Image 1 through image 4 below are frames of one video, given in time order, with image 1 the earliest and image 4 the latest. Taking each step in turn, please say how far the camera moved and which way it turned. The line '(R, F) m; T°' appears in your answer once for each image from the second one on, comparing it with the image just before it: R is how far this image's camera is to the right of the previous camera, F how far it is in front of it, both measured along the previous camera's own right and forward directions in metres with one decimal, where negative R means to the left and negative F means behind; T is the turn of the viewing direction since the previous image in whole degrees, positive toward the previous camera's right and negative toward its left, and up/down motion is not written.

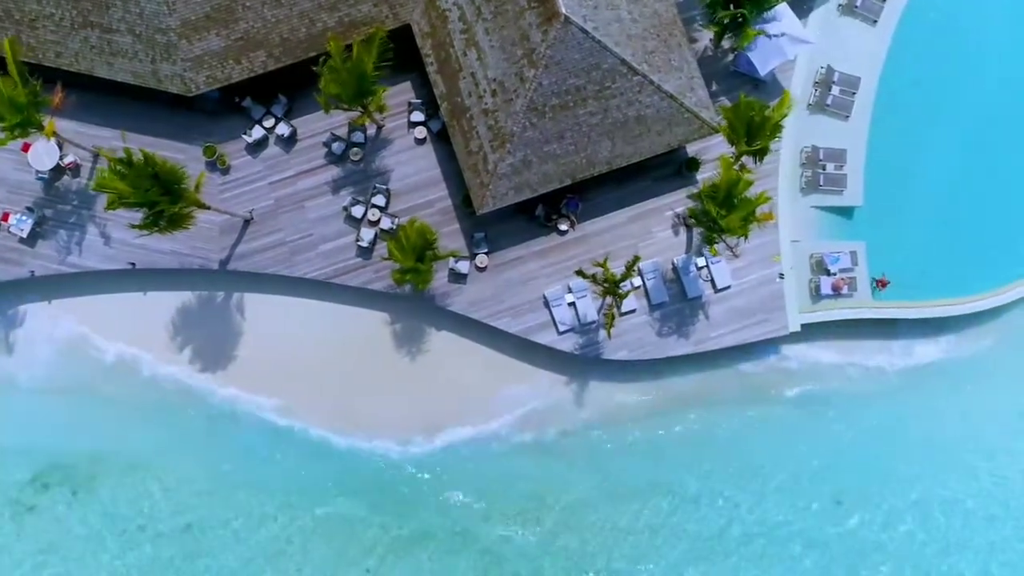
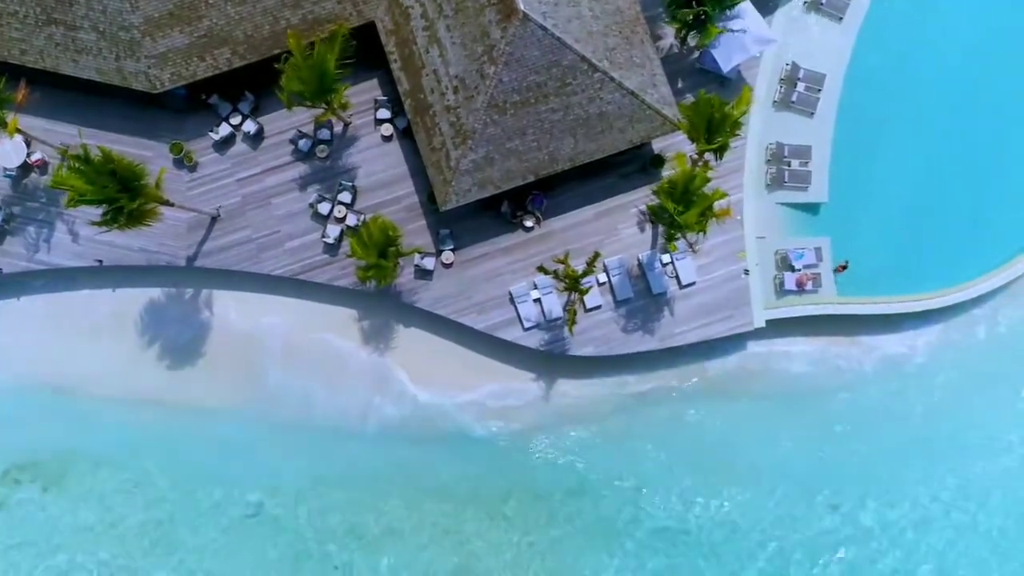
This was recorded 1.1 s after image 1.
(+0.8, -0.1) m; 0°
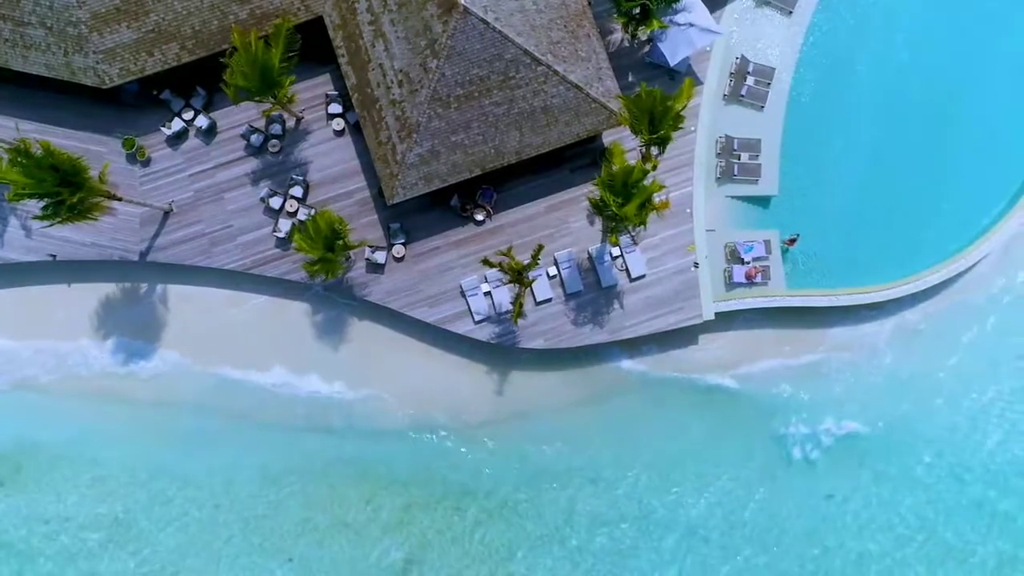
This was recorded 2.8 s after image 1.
(+1.1, -0.1) m; 0°
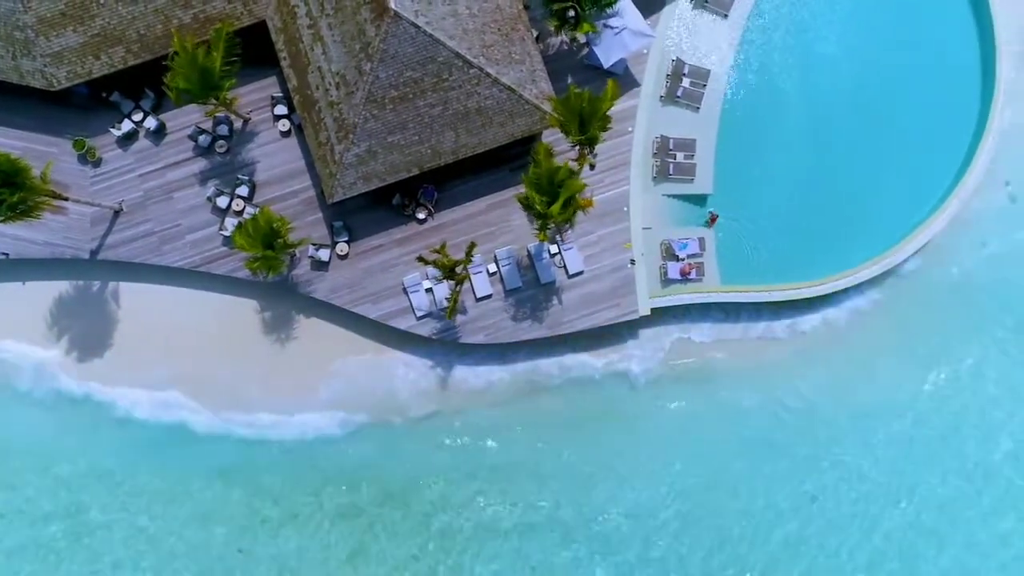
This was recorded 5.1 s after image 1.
(+1.4, -0.4) m; 0°
